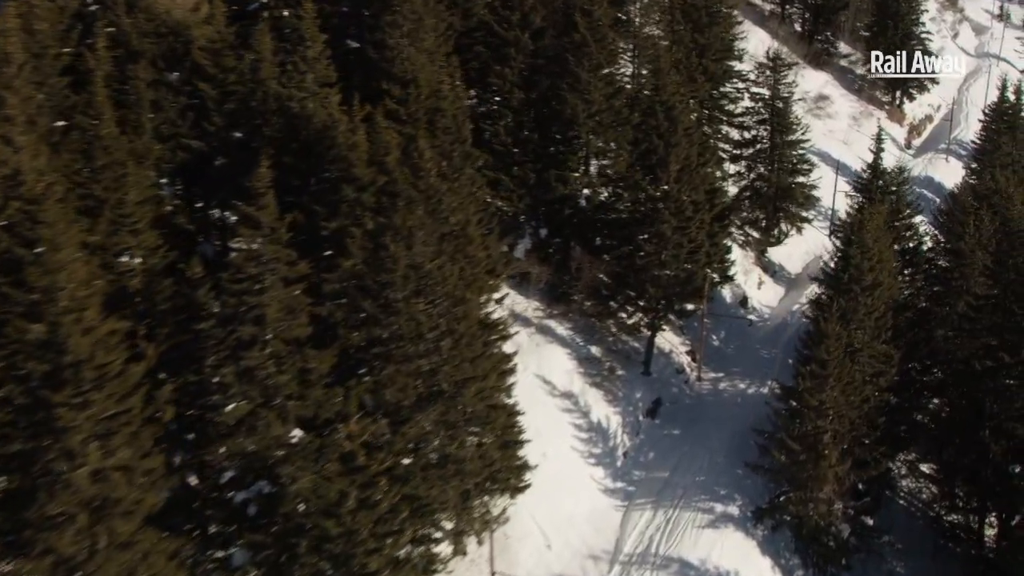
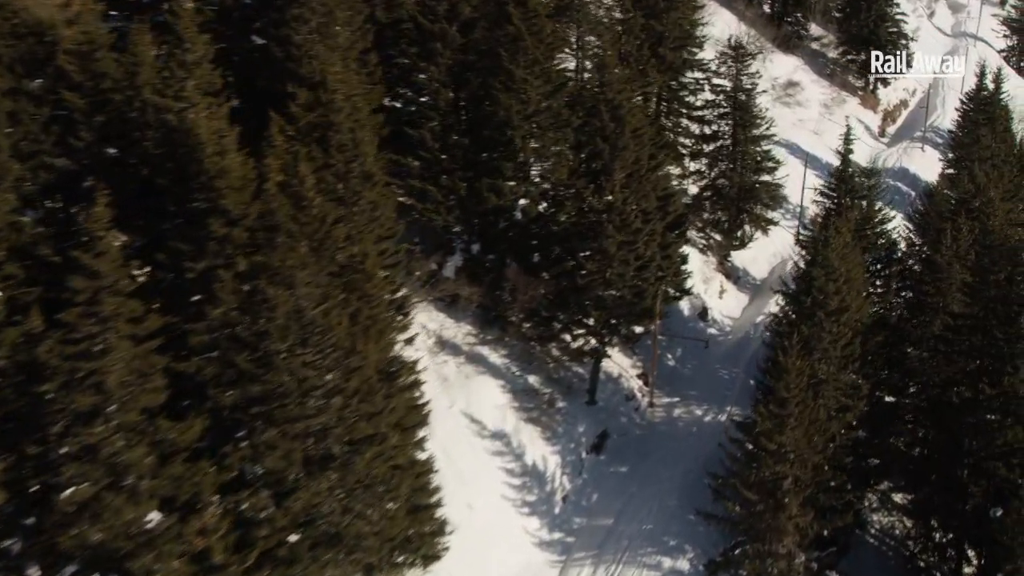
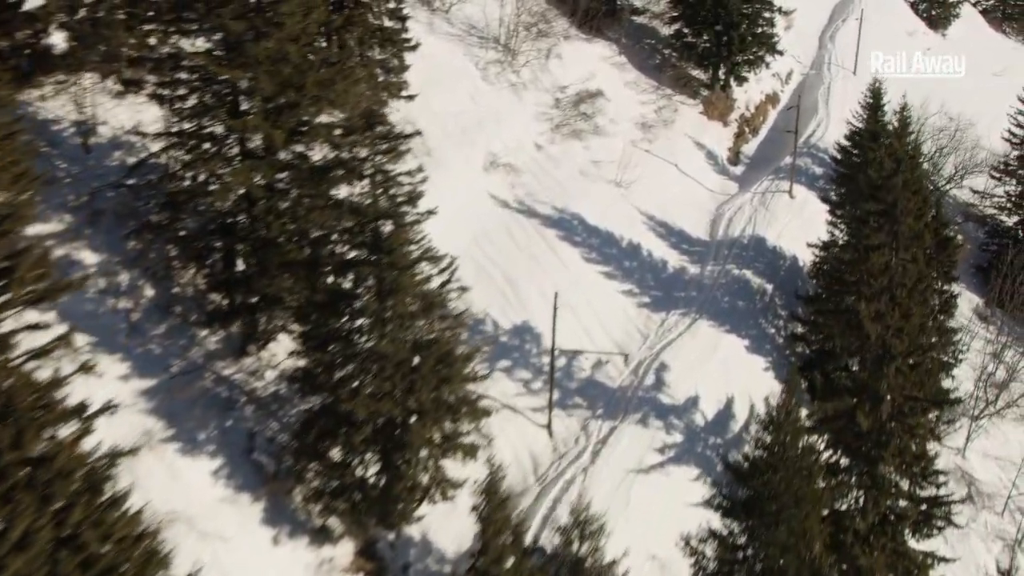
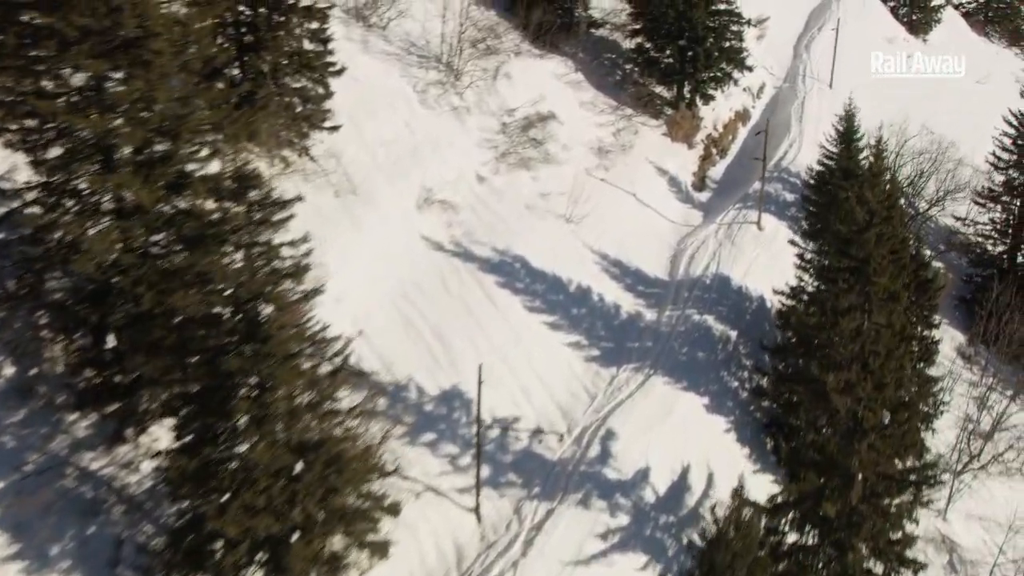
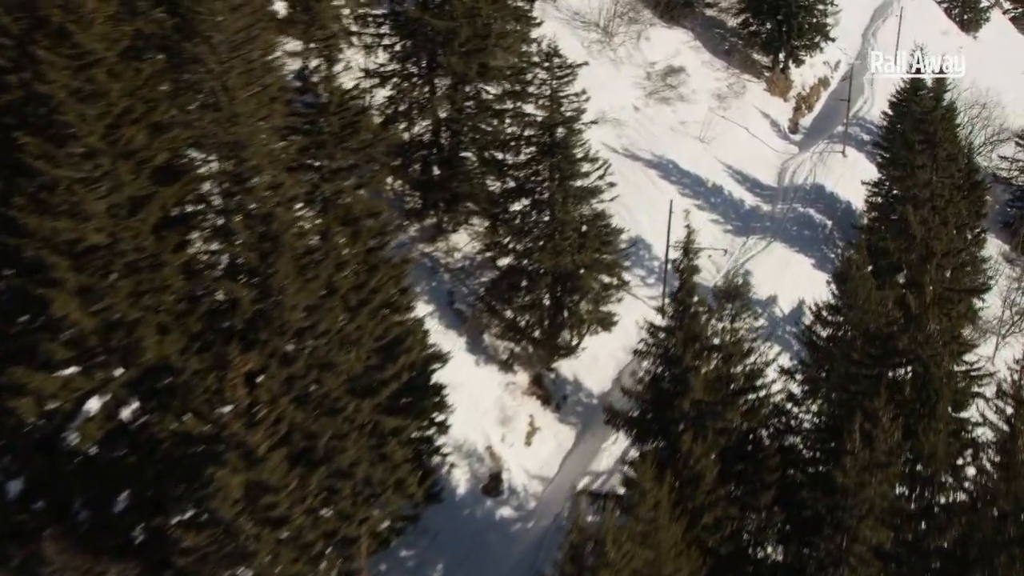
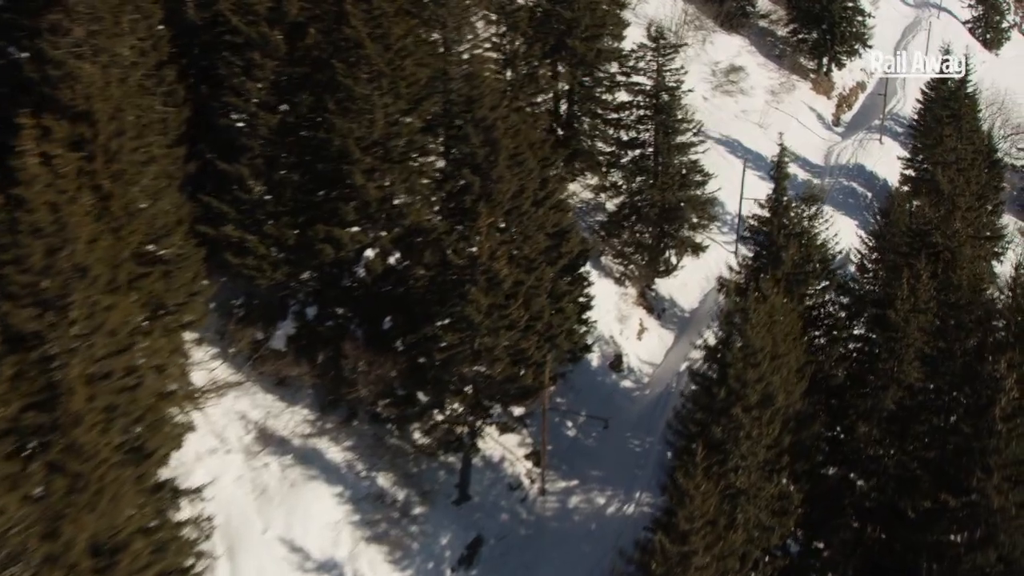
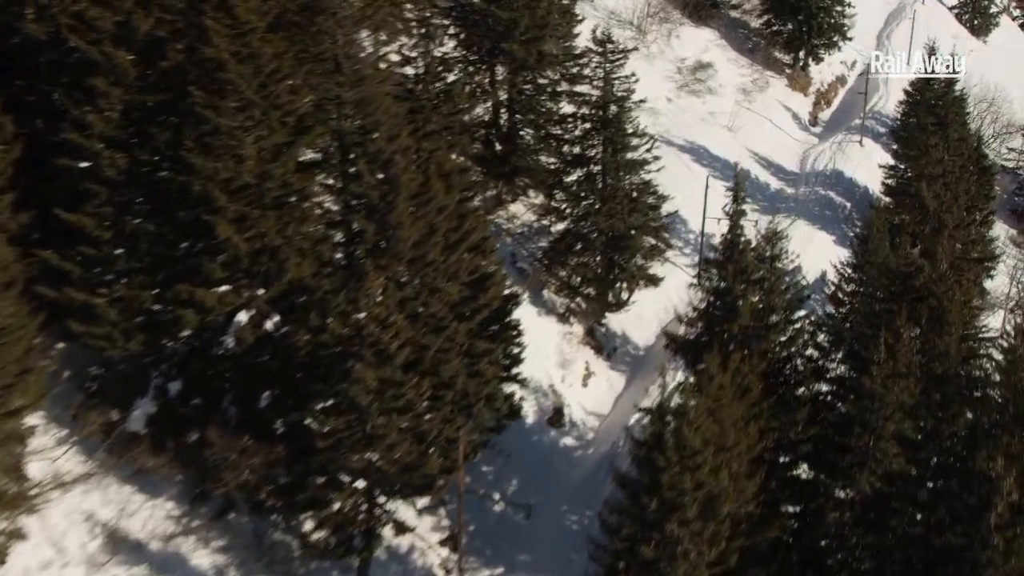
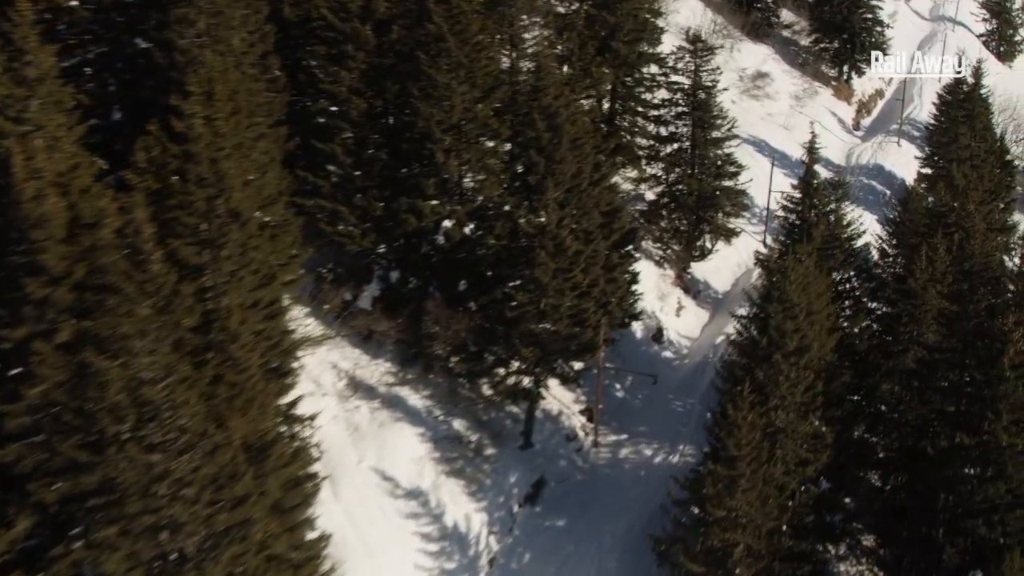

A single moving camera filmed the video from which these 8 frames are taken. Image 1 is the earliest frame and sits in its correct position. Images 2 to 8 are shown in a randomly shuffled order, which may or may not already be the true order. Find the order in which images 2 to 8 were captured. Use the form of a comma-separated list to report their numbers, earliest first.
2, 8, 6, 7, 5, 3, 4
